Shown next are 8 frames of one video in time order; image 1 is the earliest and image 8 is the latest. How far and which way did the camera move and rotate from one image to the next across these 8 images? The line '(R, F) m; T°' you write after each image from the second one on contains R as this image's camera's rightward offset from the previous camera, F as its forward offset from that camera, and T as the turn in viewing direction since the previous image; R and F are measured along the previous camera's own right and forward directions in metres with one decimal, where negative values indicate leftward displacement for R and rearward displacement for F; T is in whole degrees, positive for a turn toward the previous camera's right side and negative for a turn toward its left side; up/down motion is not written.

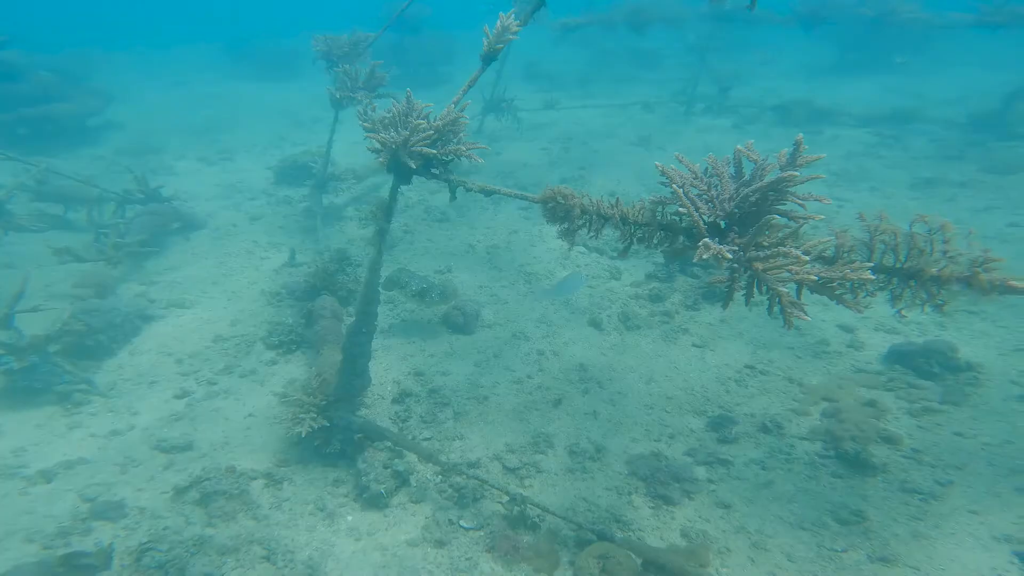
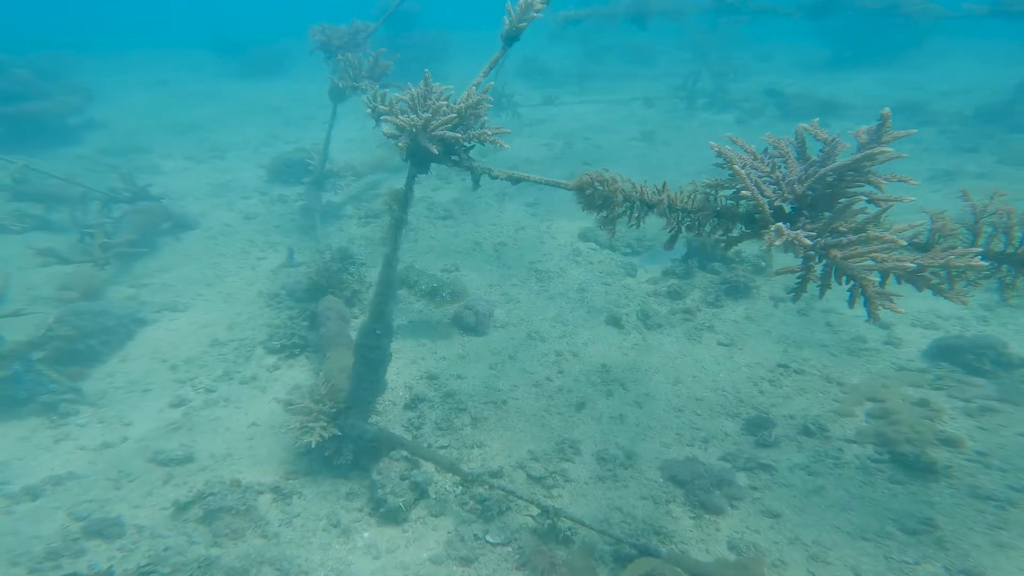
(-0.3, +0.4) m; +1°
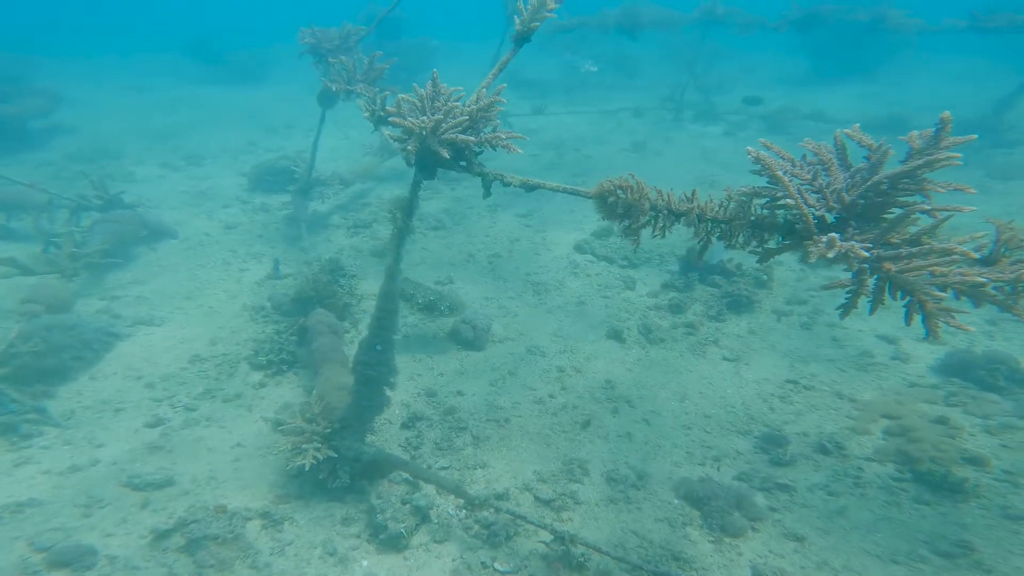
(-0.3, +0.2) m; +2°
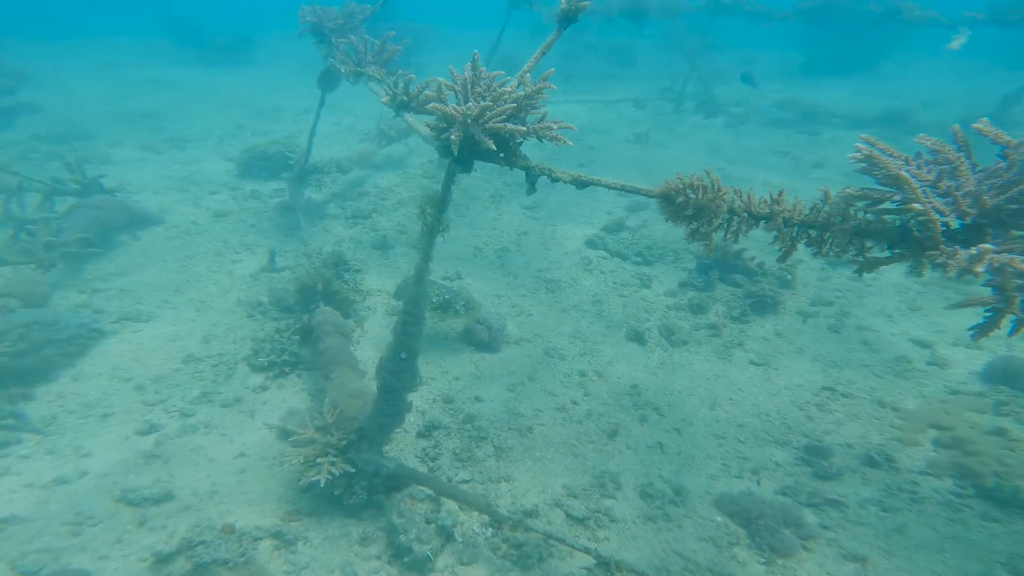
(-0.4, +0.4) m; +2°
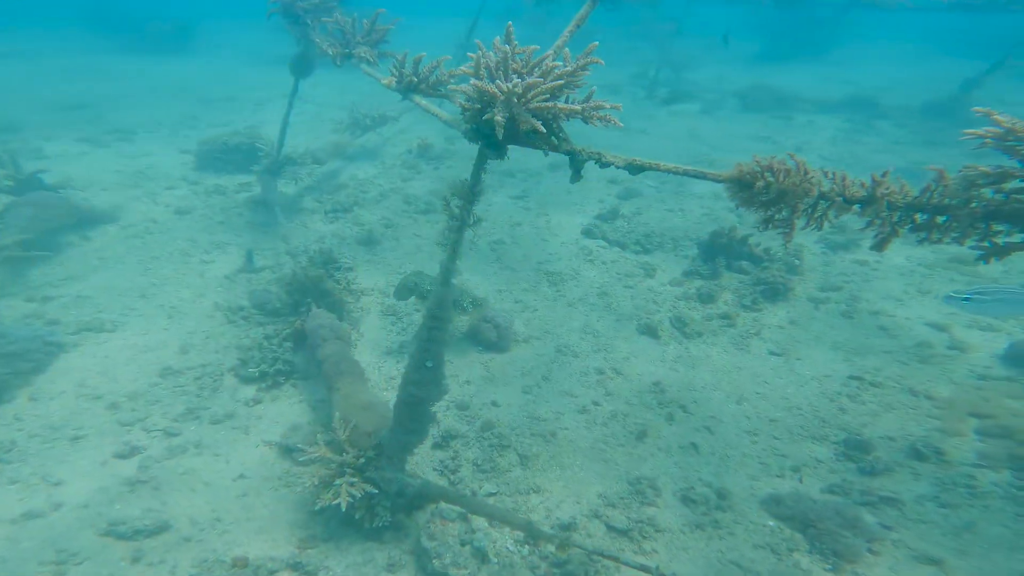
(-0.5, +0.4) m; +4°
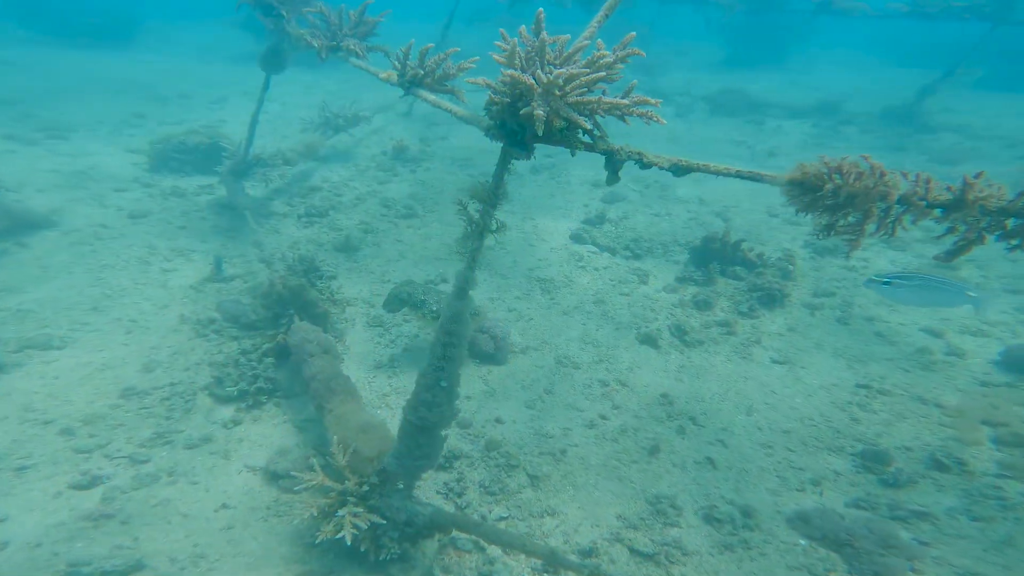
(-0.4, +0.3) m; +4°
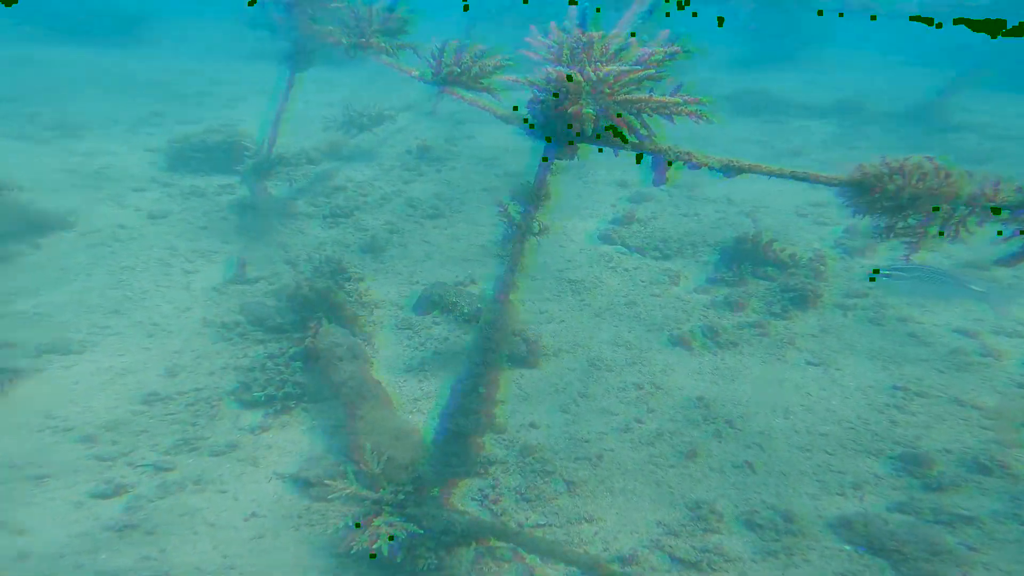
(-0.2, 0.0) m; -1°
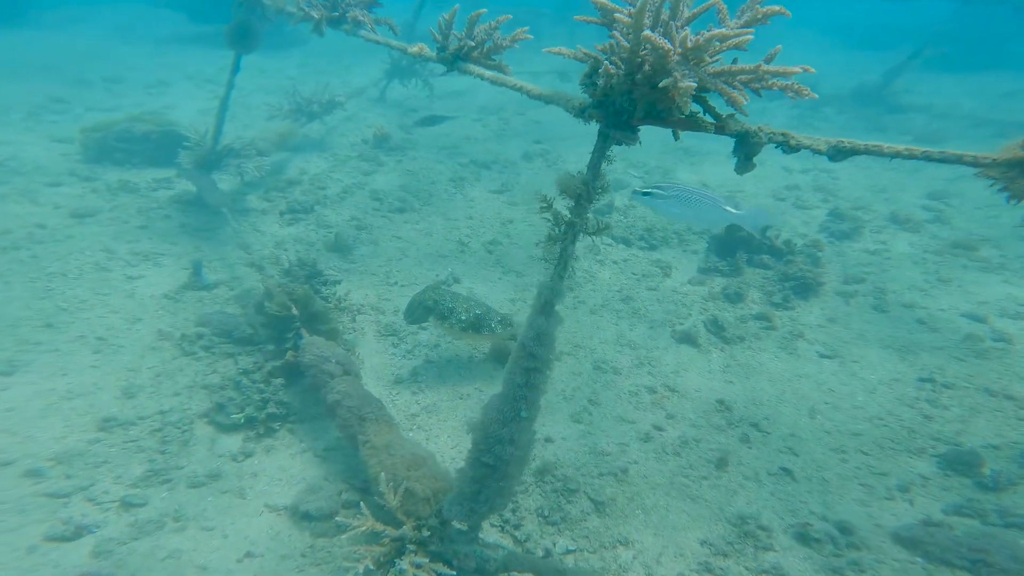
(-0.5, +0.6) m; +6°
